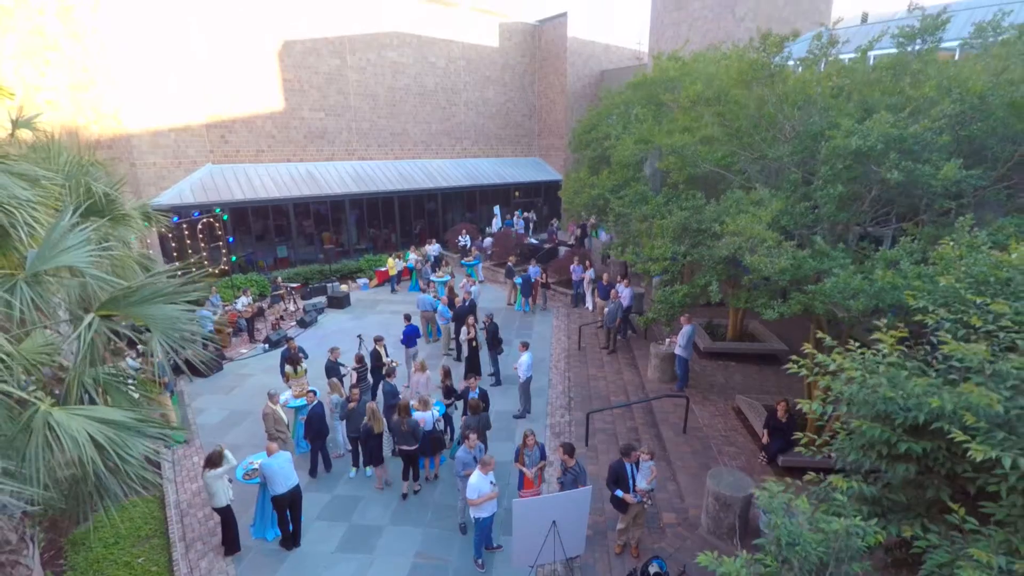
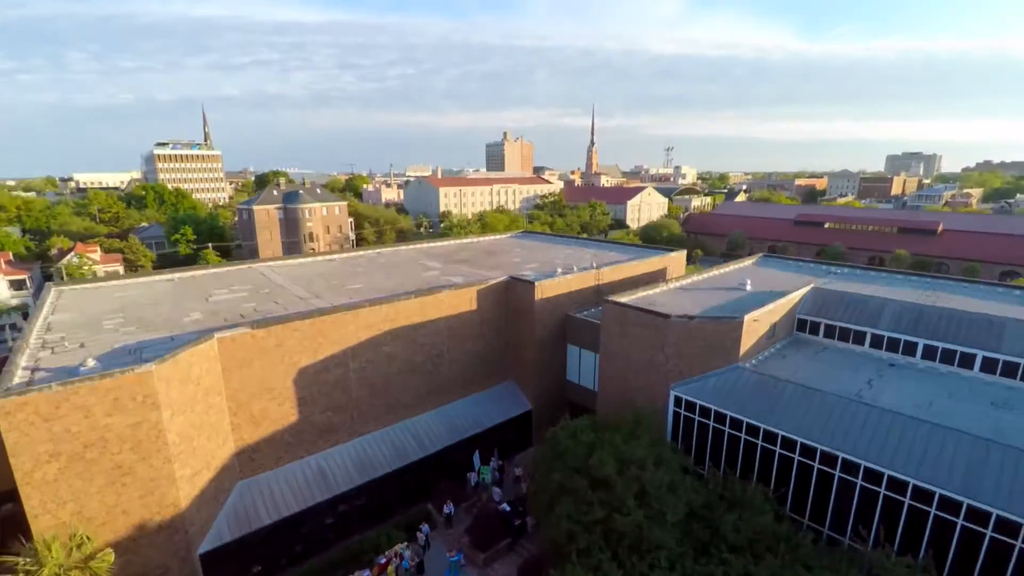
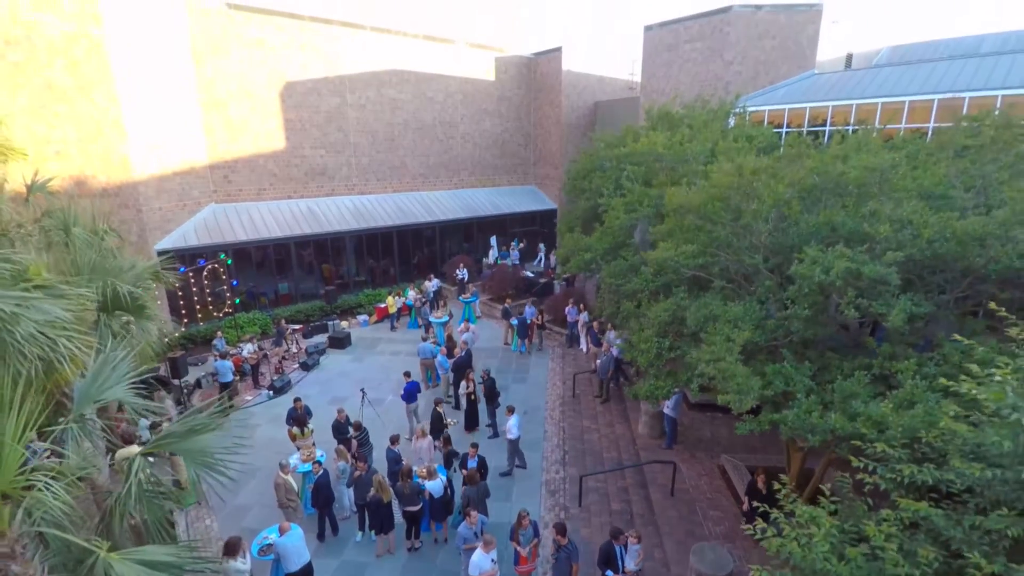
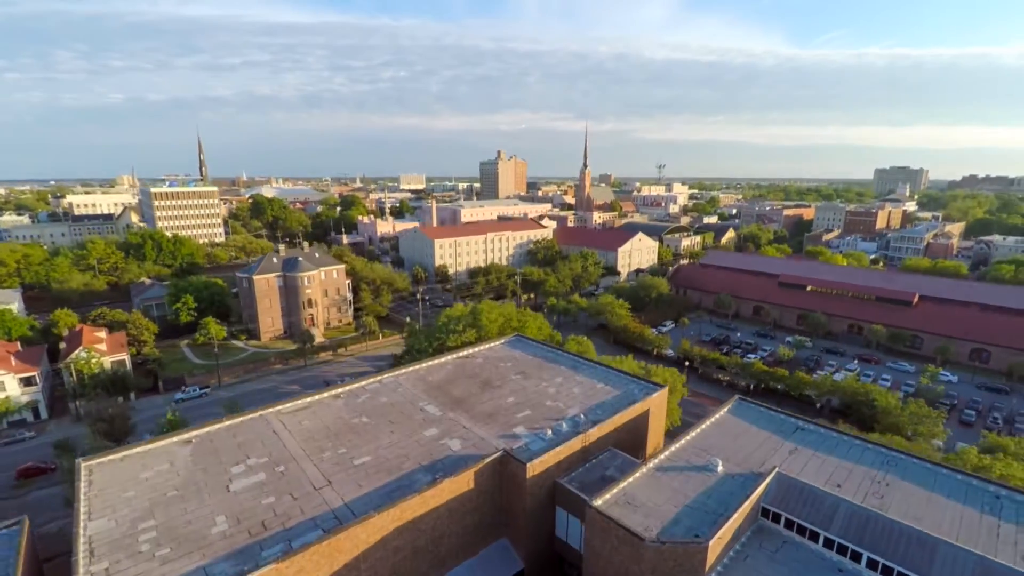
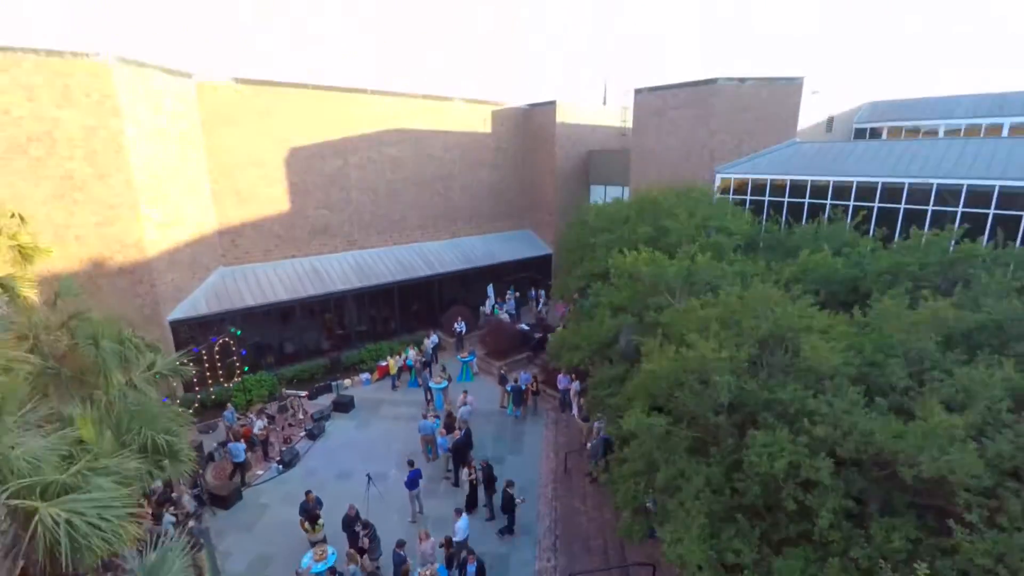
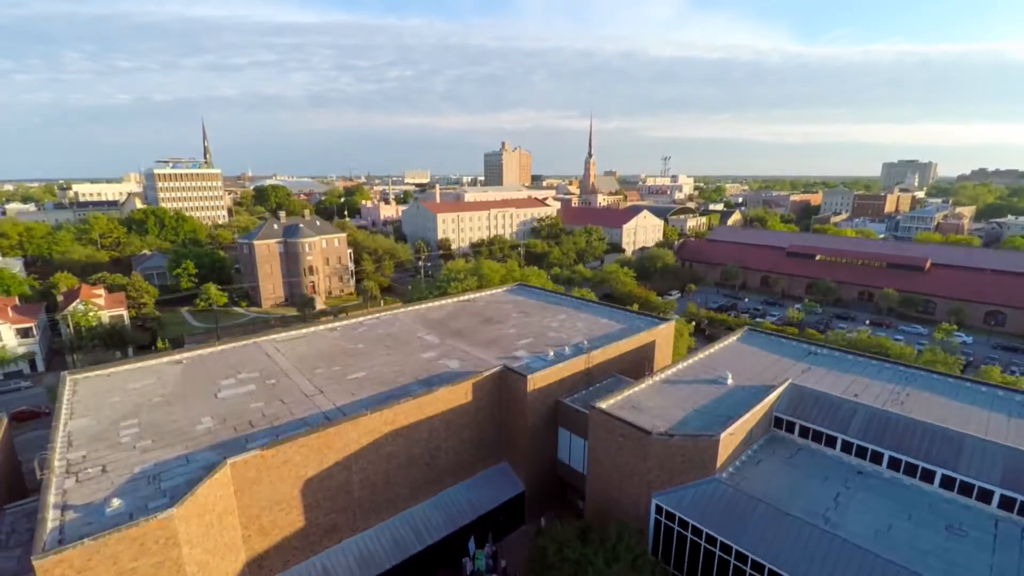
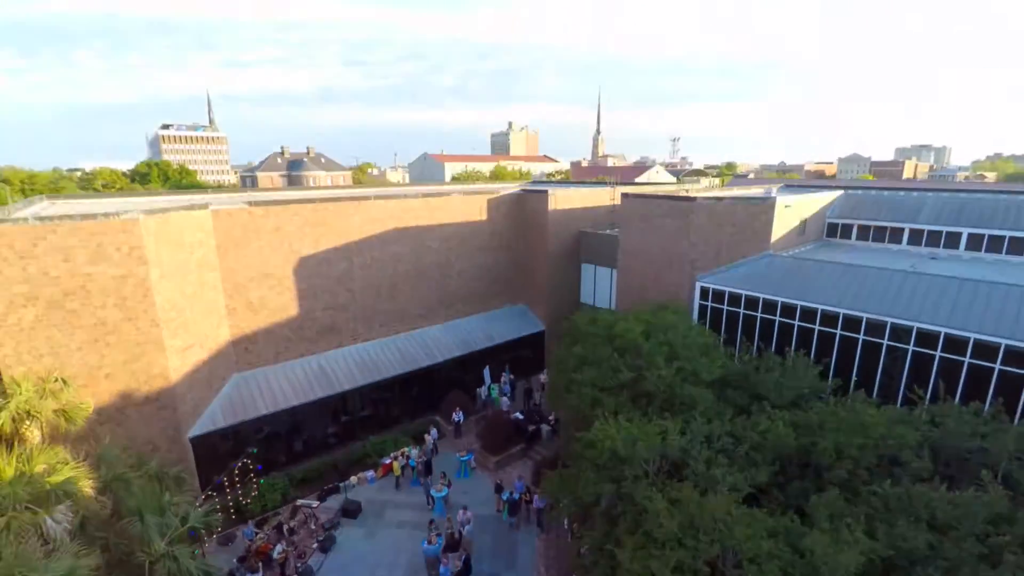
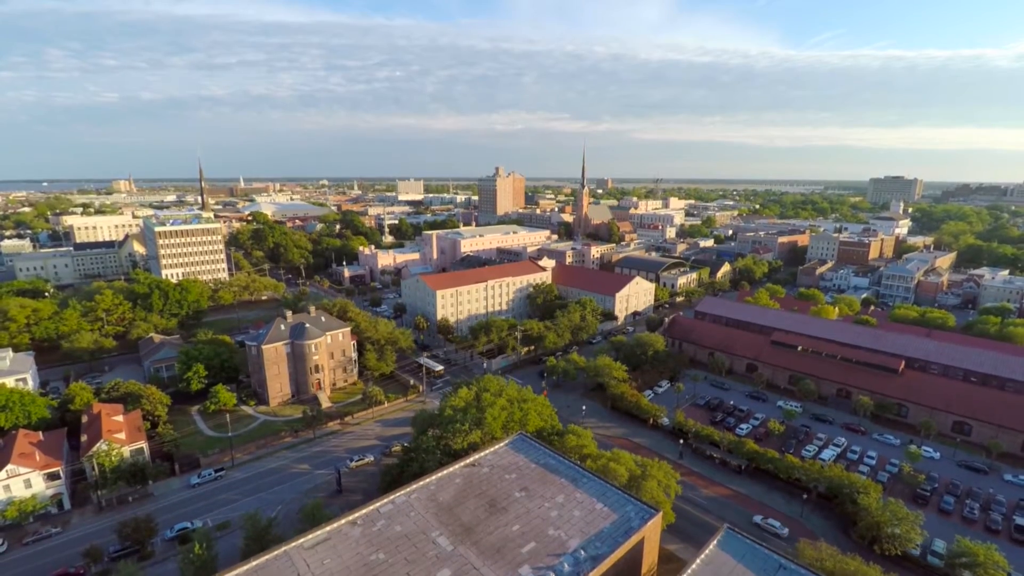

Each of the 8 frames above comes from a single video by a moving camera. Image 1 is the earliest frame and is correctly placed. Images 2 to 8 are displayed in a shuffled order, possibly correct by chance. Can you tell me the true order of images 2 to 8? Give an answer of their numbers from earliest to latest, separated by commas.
3, 5, 7, 2, 6, 4, 8
